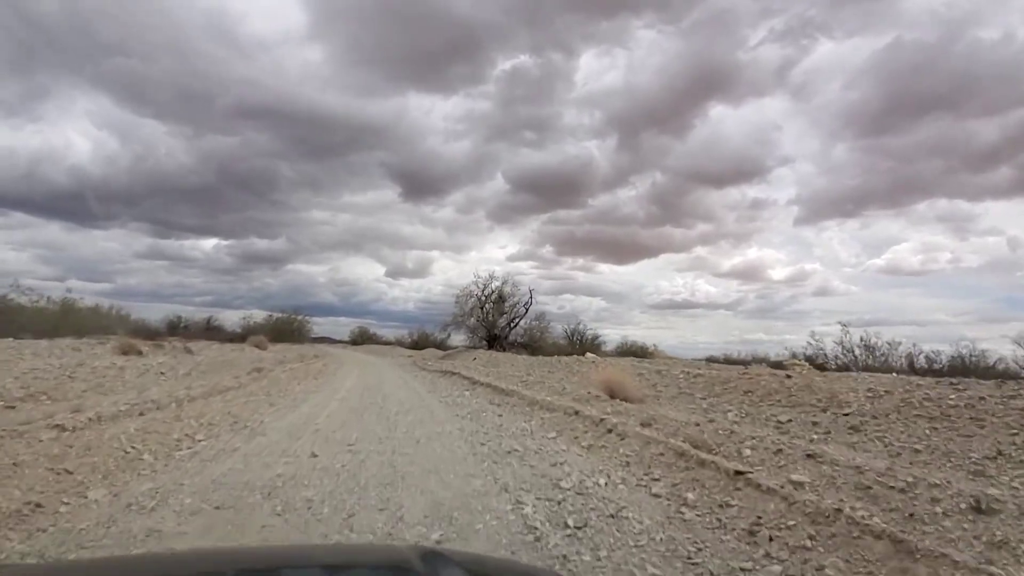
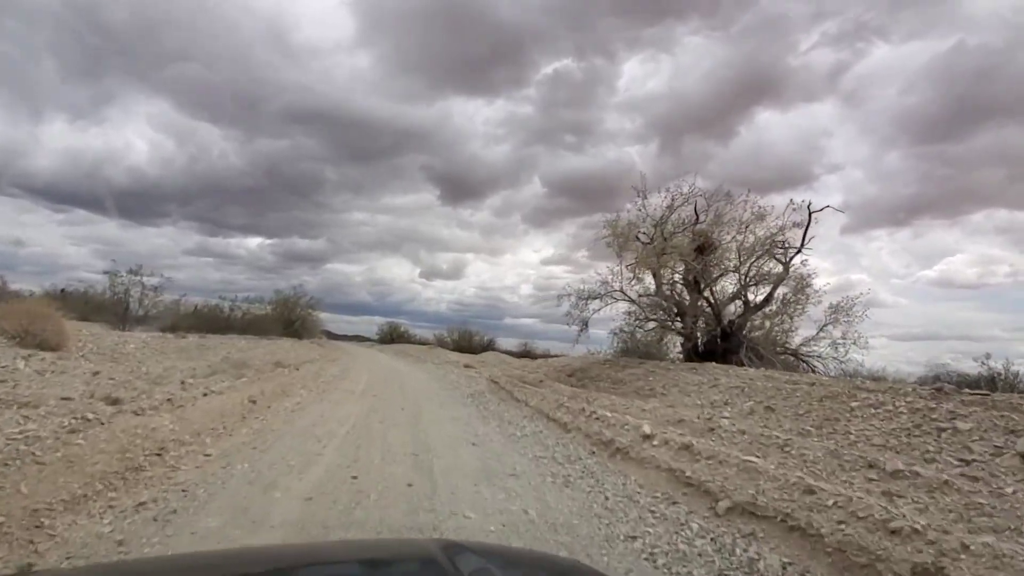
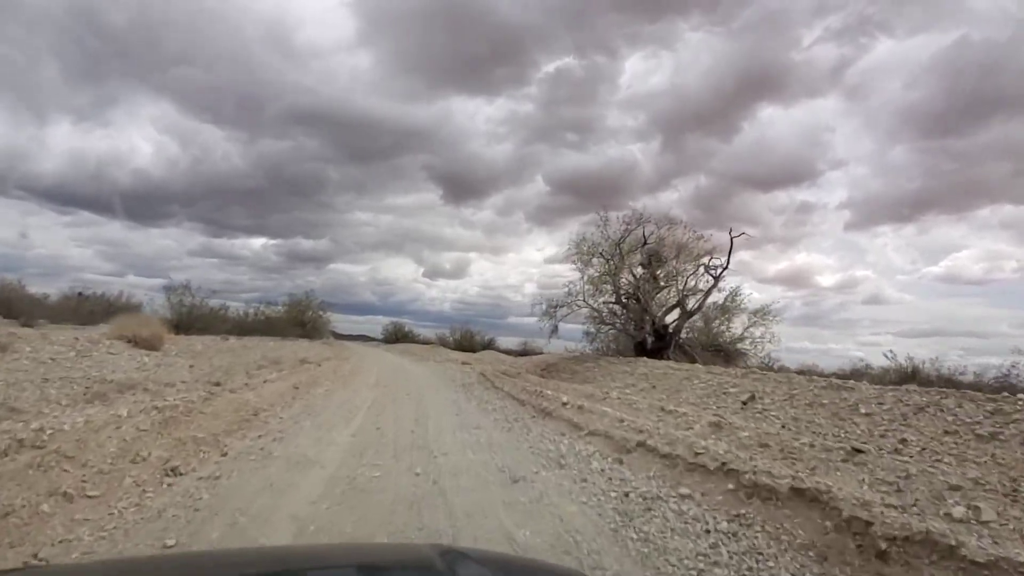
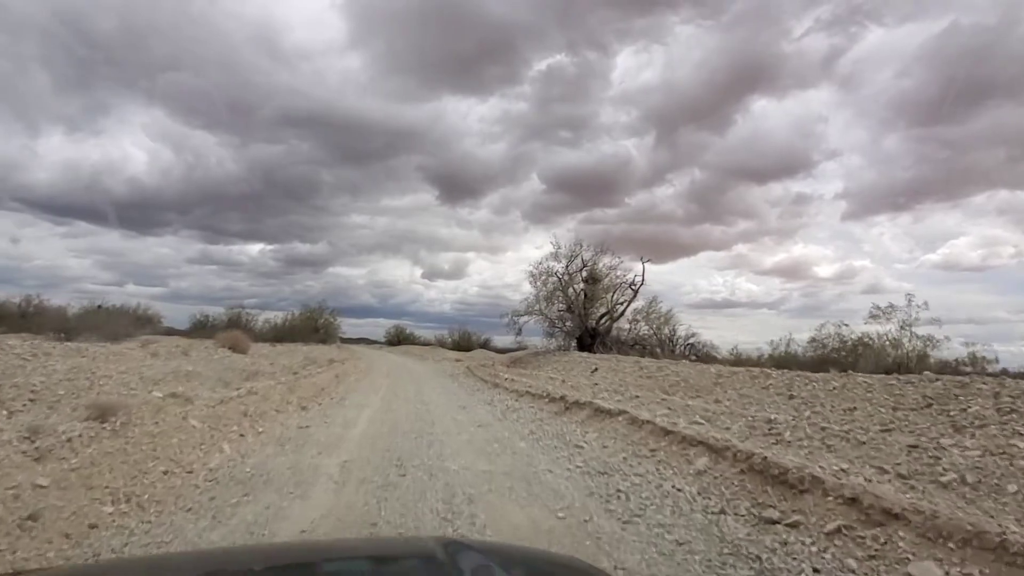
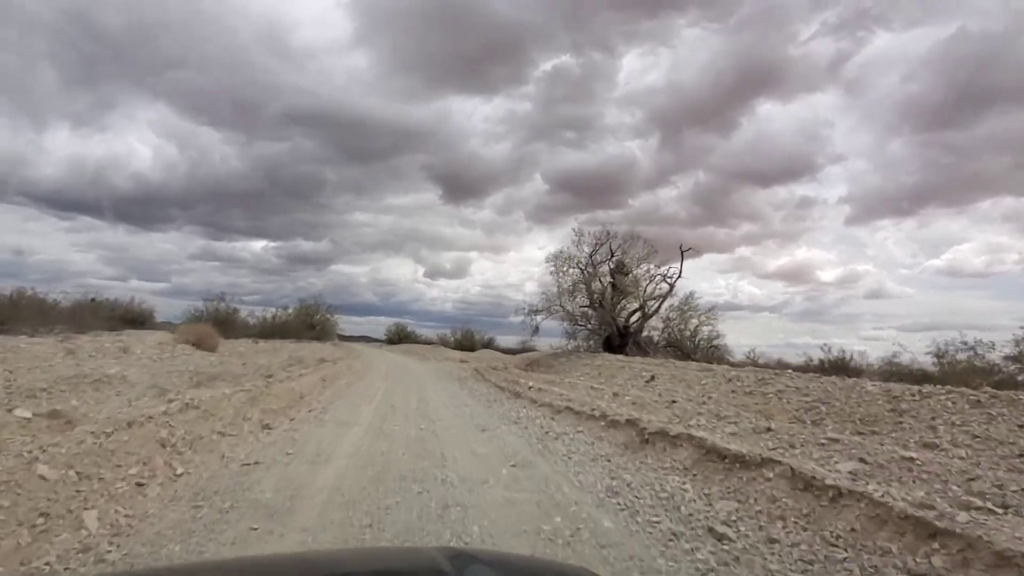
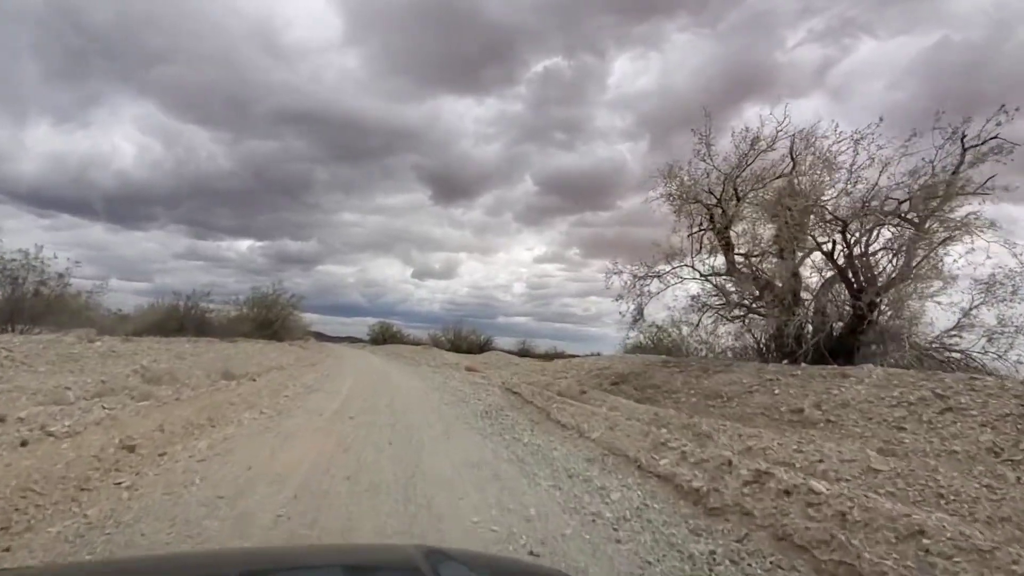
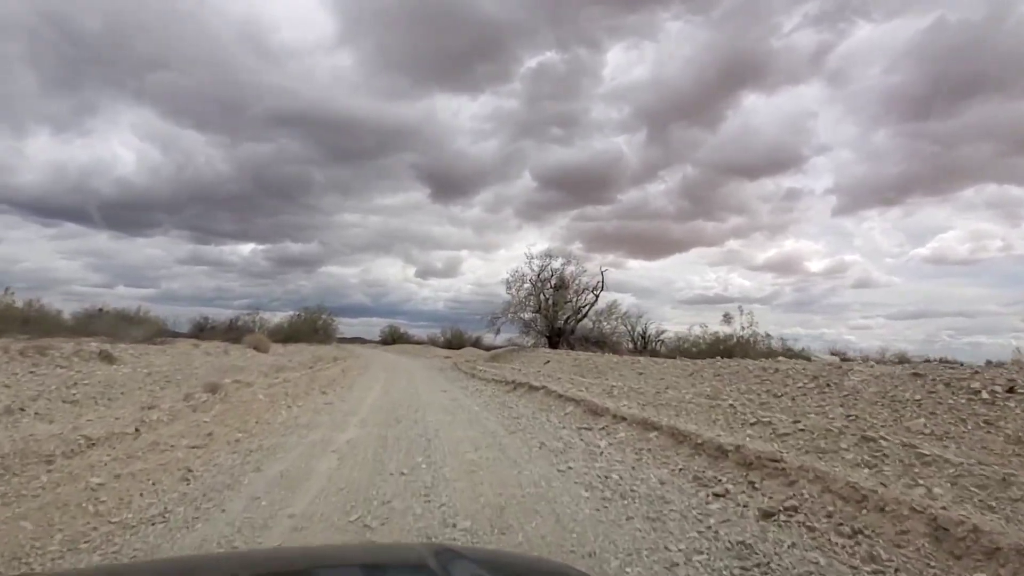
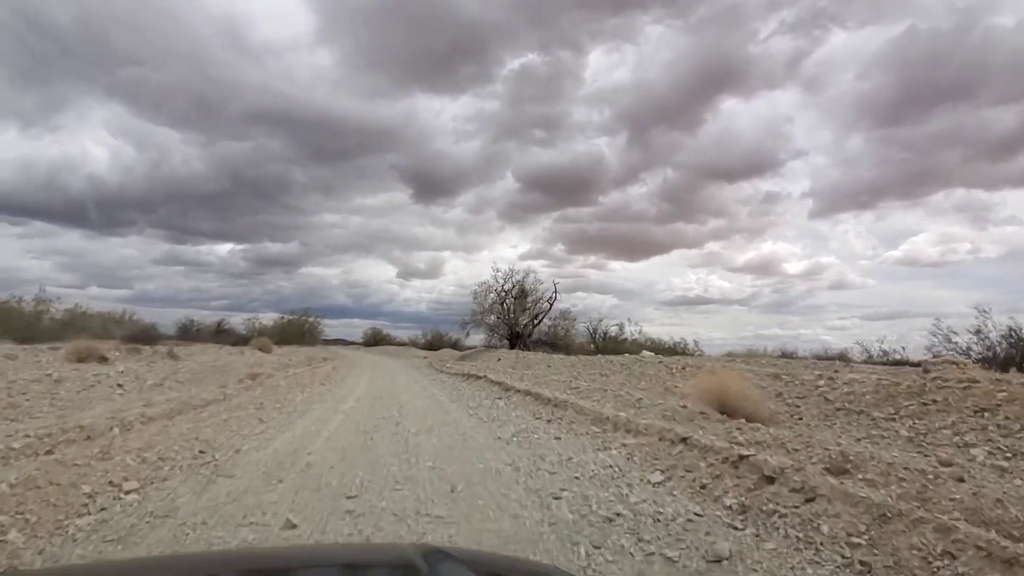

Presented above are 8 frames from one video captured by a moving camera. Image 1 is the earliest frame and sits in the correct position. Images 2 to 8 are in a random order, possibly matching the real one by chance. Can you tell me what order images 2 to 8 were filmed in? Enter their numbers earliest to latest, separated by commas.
8, 7, 4, 5, 3, 2, 6
